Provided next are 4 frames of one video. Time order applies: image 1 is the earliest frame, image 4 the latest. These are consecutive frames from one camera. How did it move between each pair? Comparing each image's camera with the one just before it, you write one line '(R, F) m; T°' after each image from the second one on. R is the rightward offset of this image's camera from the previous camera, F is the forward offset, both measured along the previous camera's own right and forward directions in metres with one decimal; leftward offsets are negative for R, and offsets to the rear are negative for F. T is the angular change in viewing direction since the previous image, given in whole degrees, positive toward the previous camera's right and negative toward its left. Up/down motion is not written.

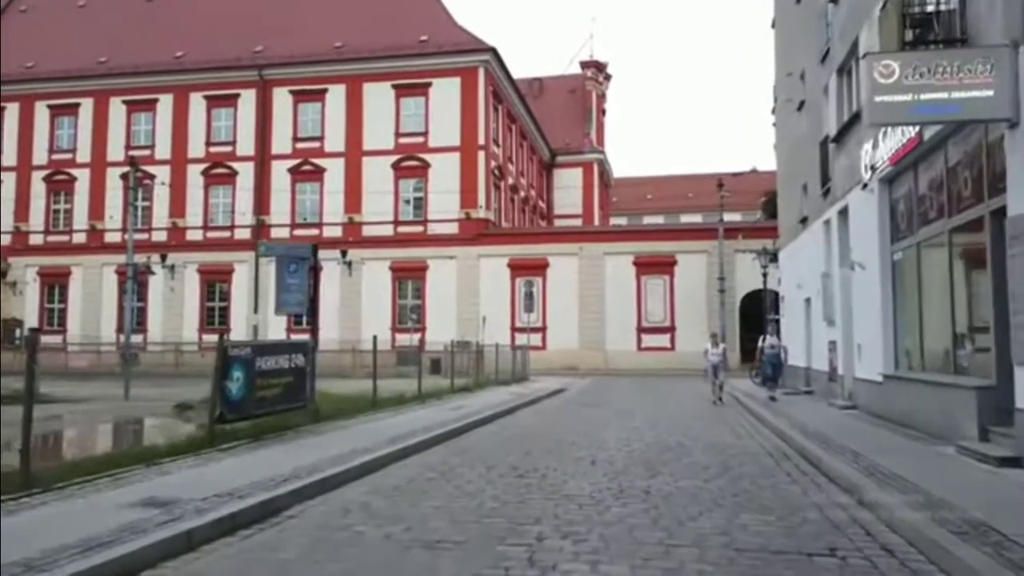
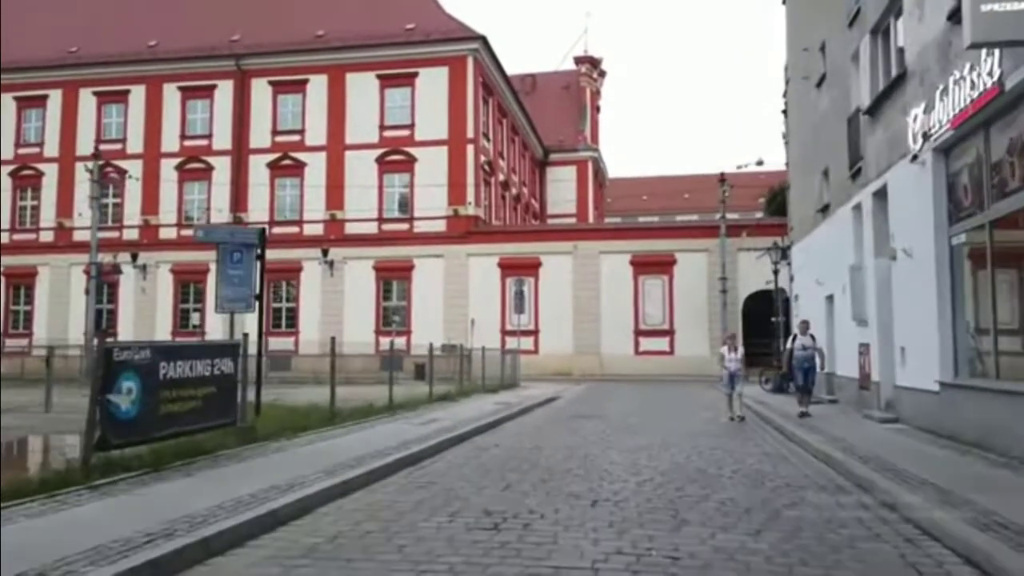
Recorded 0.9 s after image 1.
(+0.2, +2.6) m; 0°
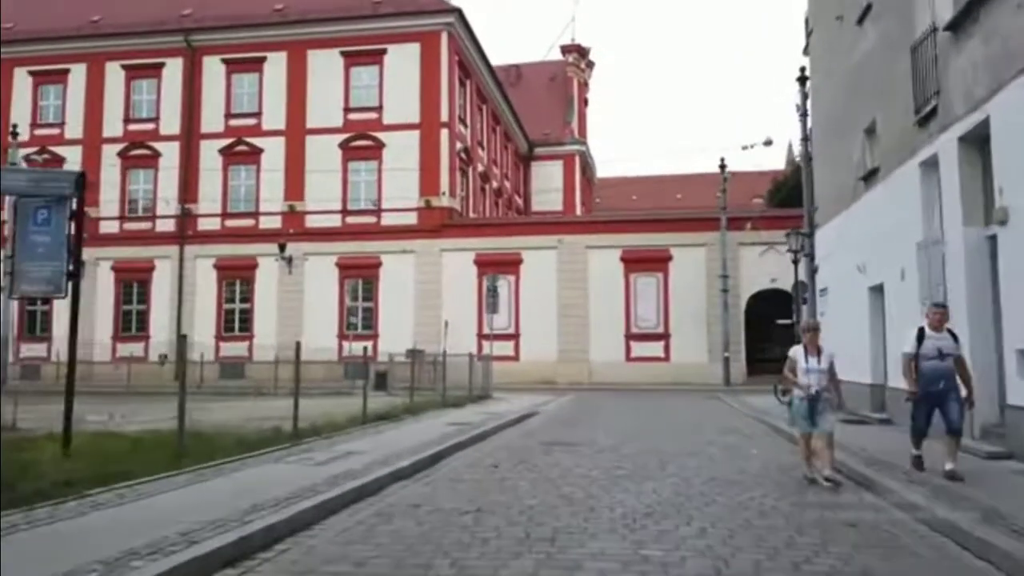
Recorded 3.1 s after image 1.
(+0.6, +4.6) m; +1°
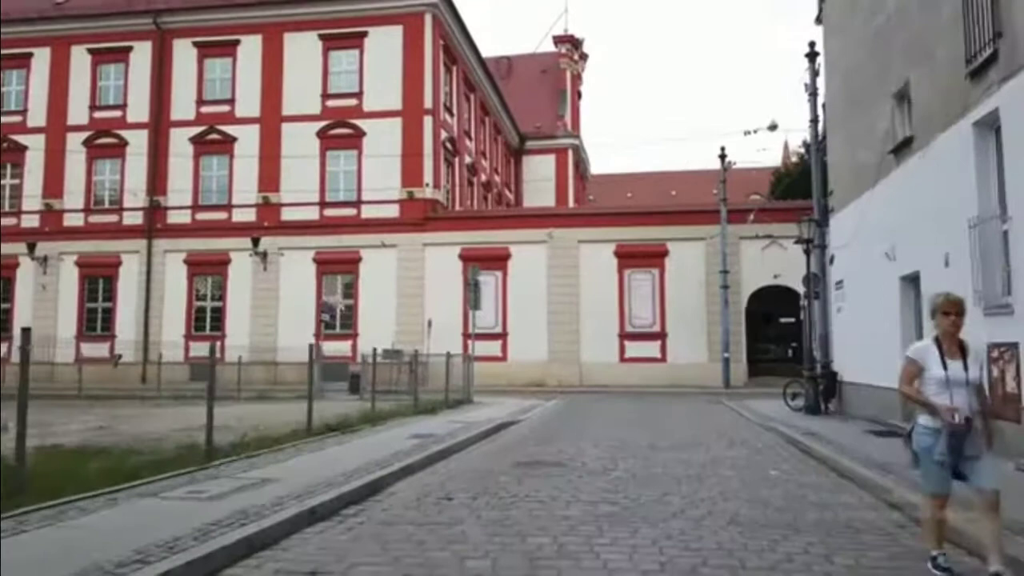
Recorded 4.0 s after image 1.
(+0.4, +2.4) m; 0°
